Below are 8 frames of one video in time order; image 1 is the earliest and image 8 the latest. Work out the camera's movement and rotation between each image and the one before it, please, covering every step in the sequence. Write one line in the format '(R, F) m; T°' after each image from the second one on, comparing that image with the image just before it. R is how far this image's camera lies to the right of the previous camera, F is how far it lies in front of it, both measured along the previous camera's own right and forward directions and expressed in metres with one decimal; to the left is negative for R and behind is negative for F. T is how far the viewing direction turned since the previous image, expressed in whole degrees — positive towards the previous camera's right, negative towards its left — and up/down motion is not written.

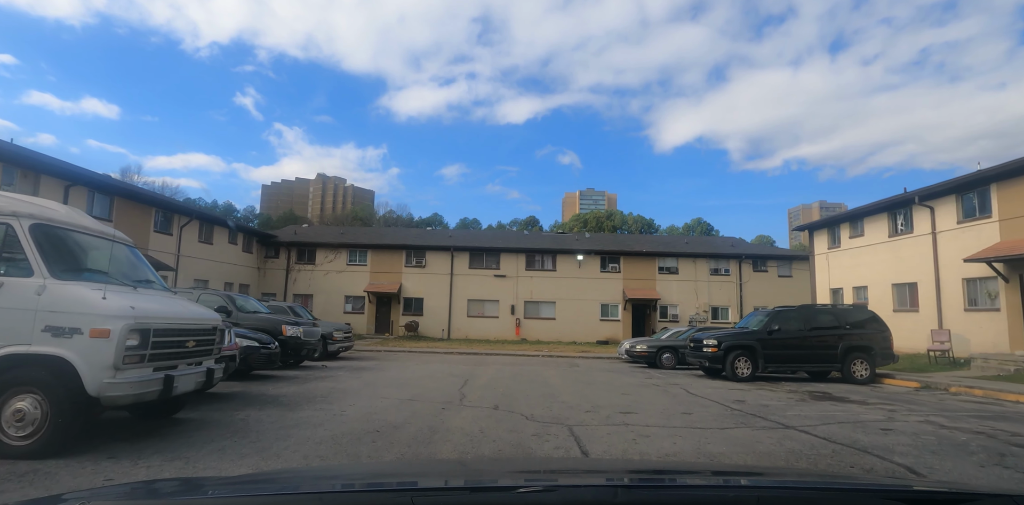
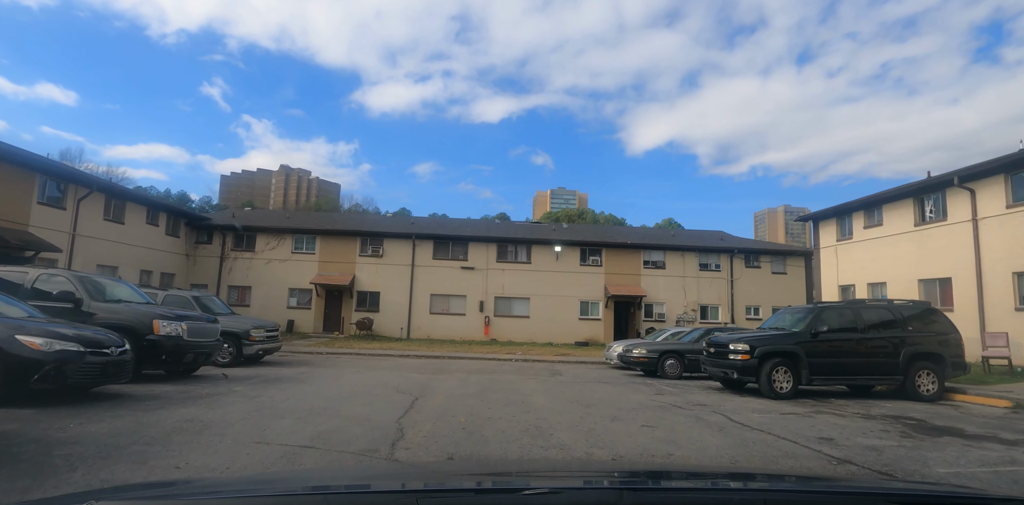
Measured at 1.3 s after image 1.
(0.0, +3.4) m; +3°
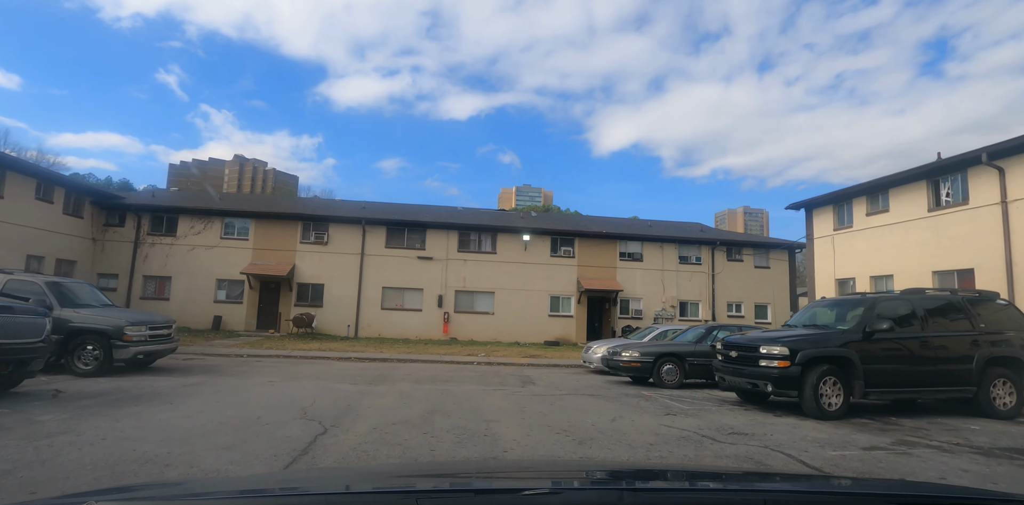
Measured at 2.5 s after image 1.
(+0.1, +2.8) m; +4°
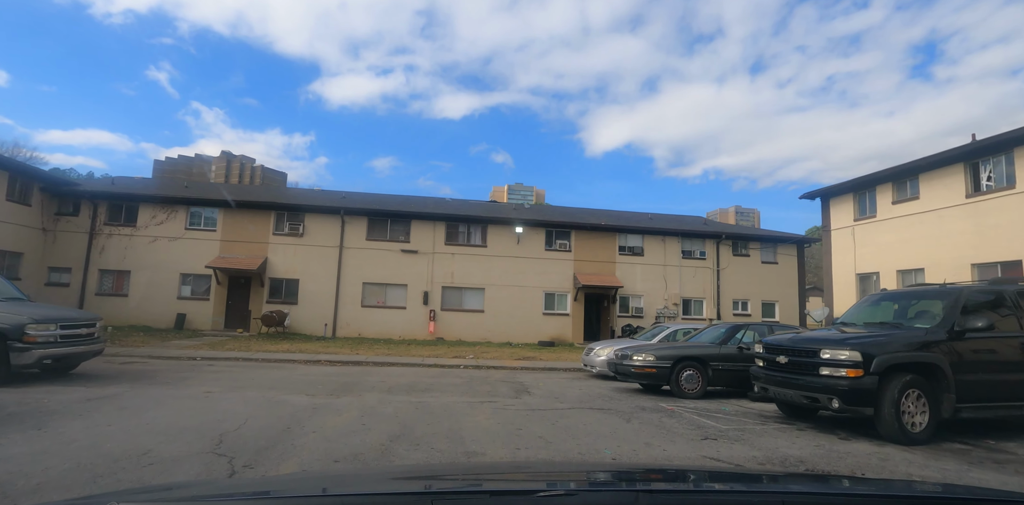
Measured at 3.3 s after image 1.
(0.0, +1.8) m; +1°
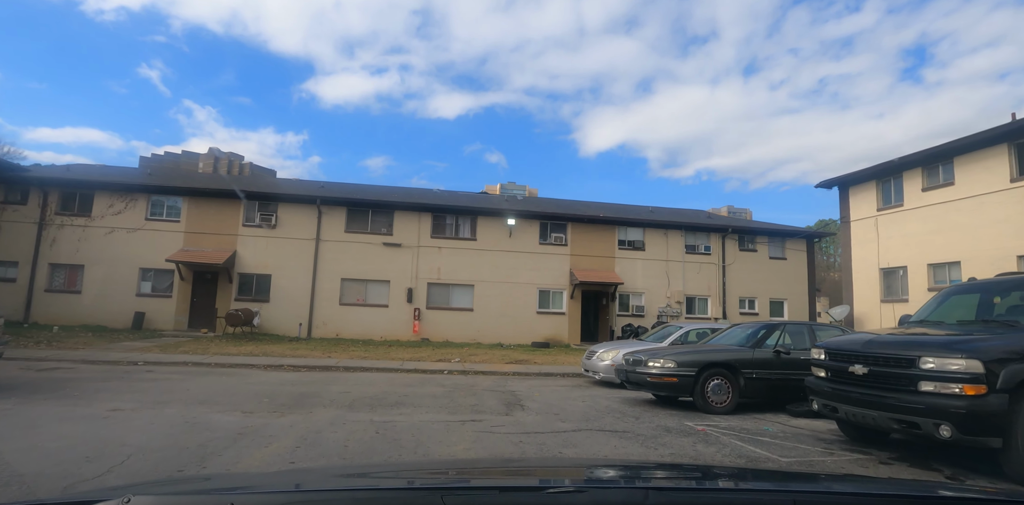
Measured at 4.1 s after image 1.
(+0.1, +1.7) m; +1°
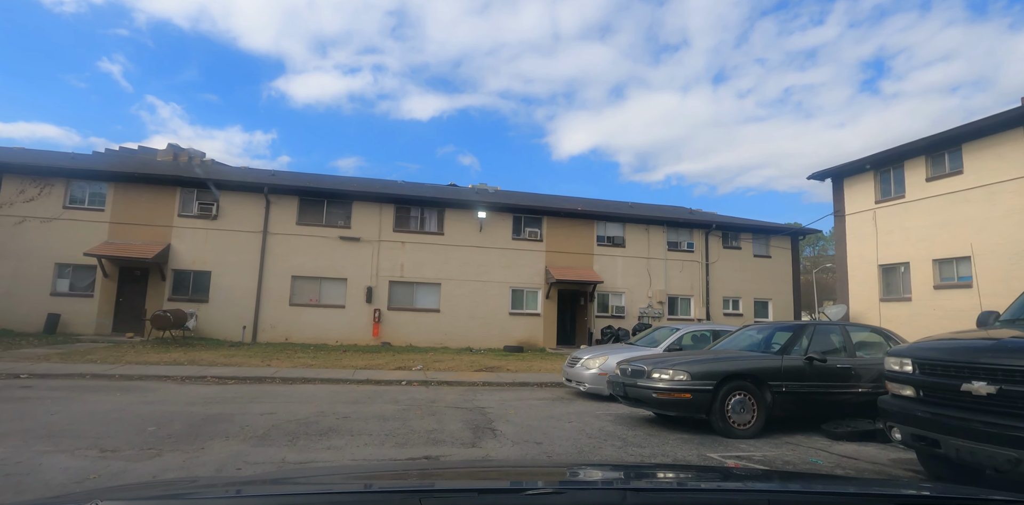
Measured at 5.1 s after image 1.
(0.0, +1.7) m; +3°
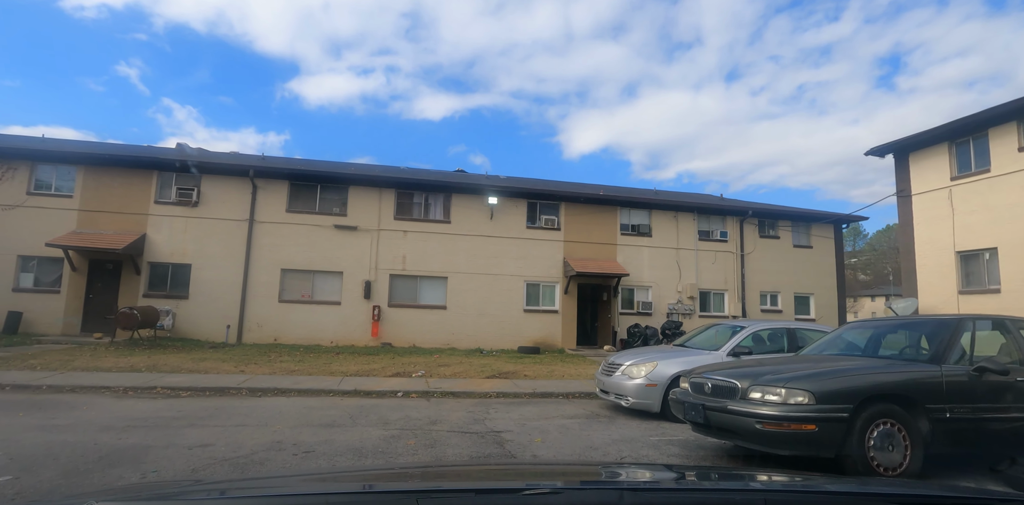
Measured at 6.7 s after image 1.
(-0.2, +2.0) m; -1°
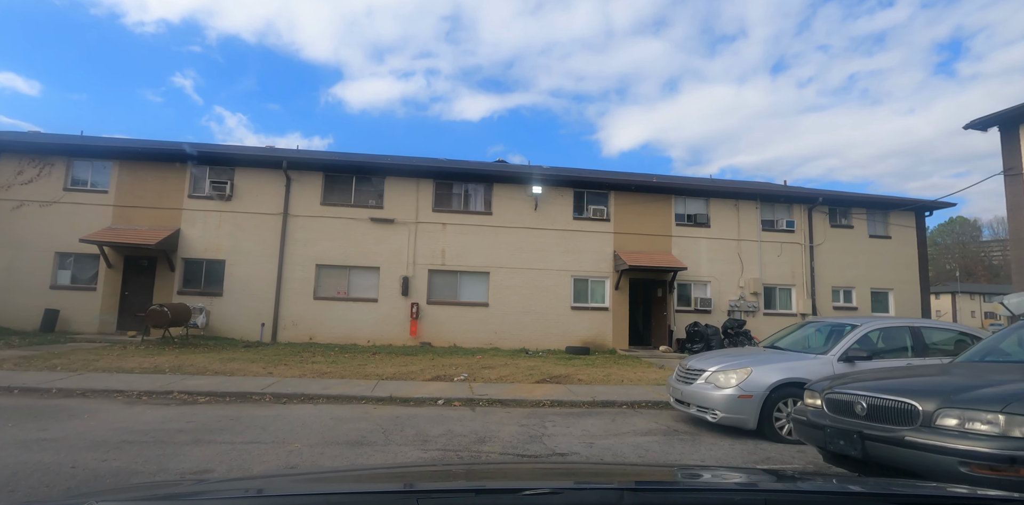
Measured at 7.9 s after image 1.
(-0.3, +1.2) m; -4°
